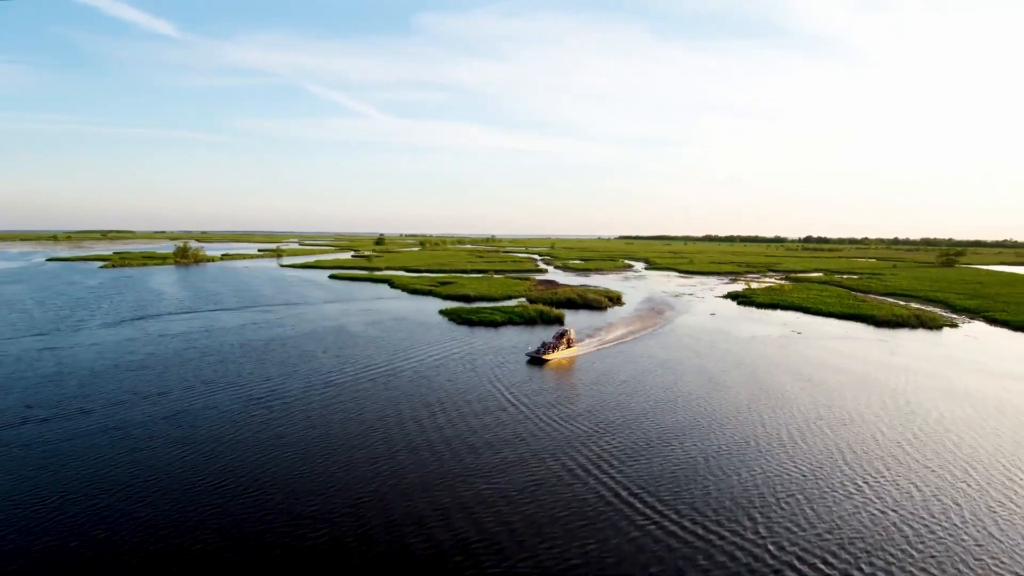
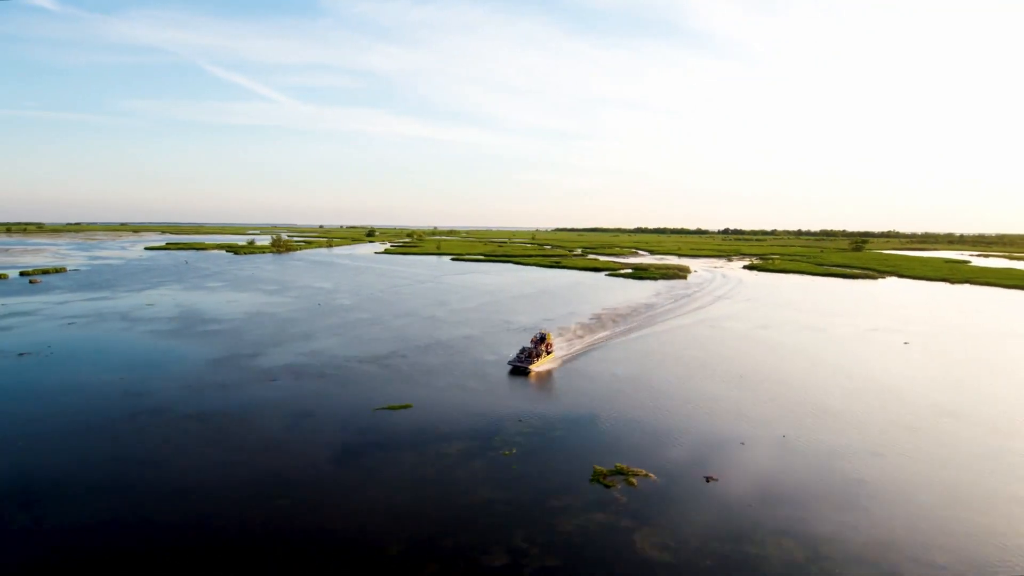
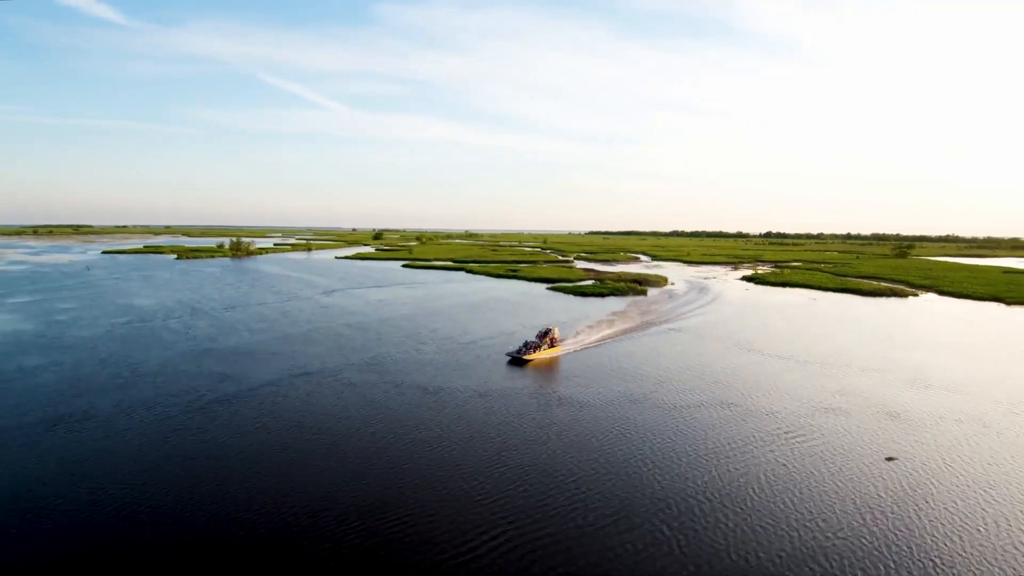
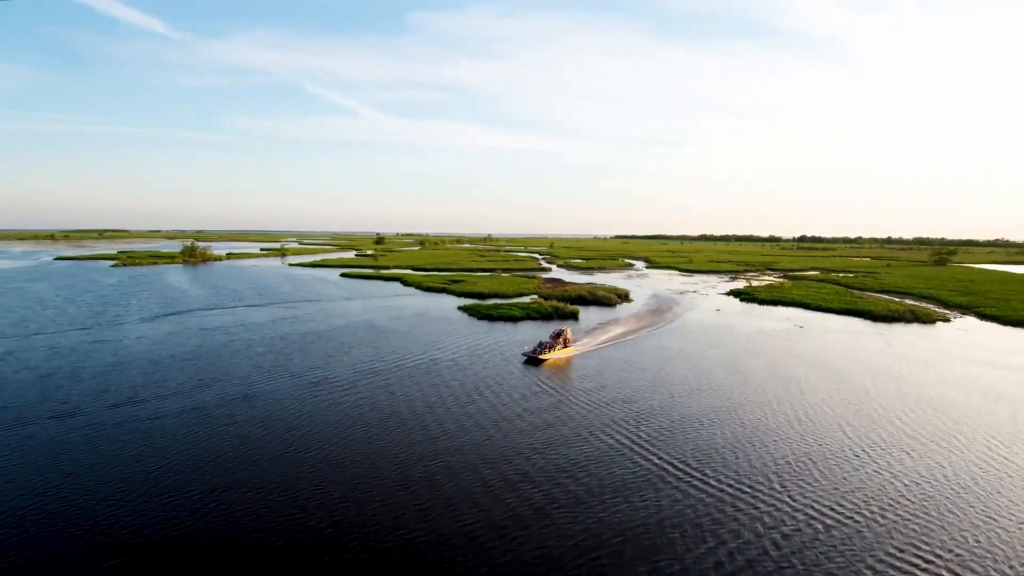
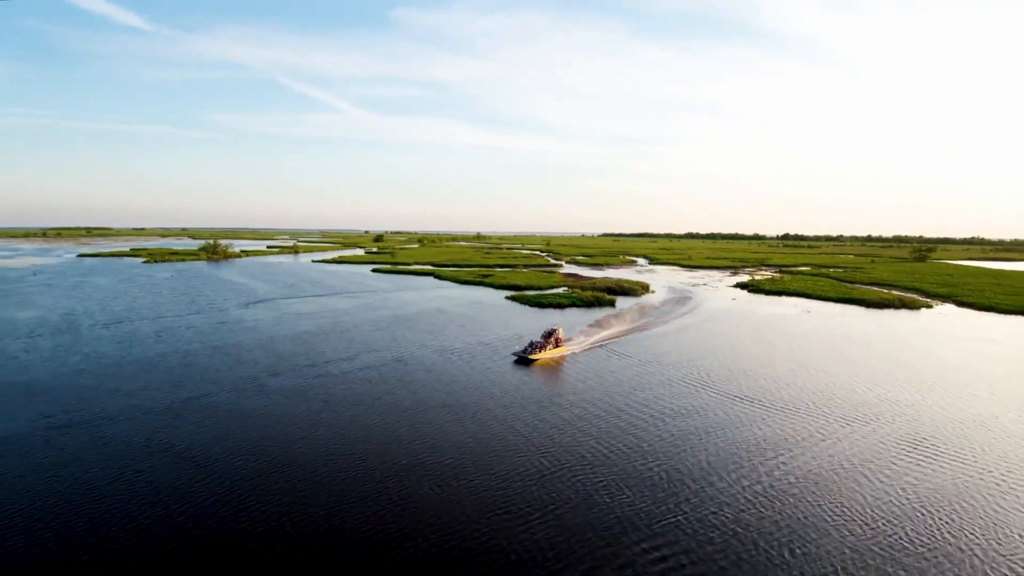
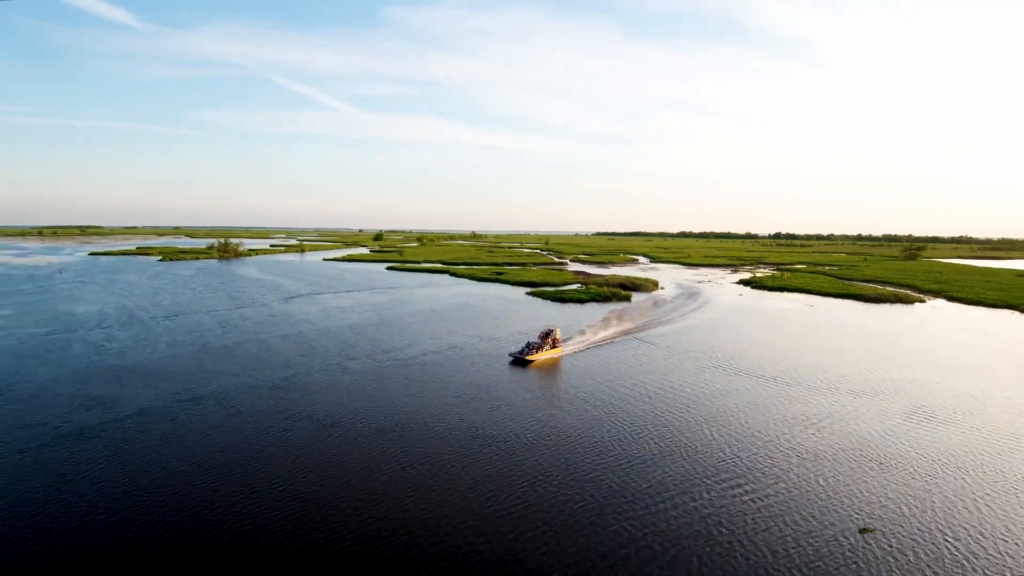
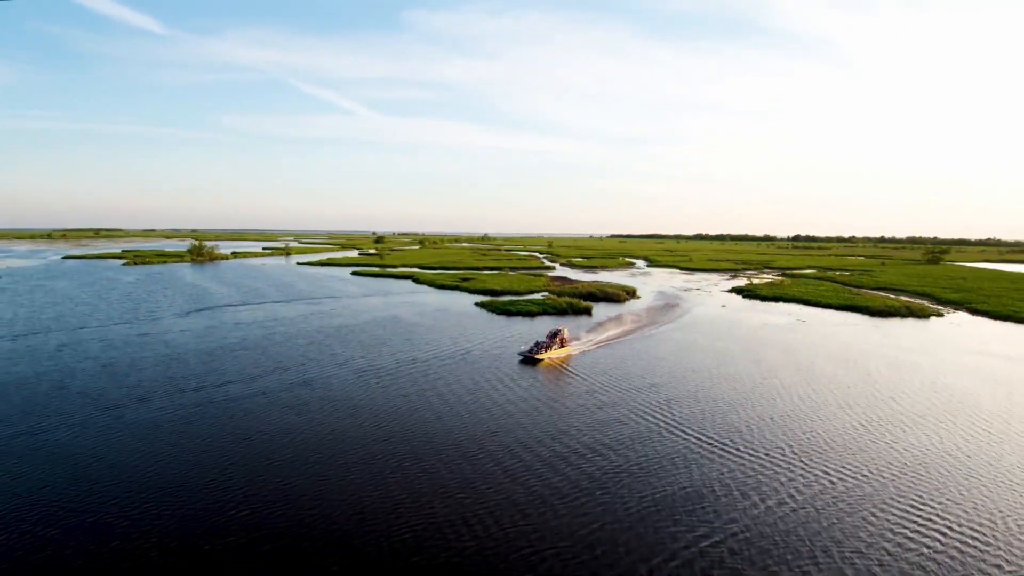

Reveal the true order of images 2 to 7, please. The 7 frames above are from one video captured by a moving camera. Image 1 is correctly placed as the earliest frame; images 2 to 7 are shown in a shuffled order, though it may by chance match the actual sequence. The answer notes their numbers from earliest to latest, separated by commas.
4, 7, 5, 6, 3, 2
